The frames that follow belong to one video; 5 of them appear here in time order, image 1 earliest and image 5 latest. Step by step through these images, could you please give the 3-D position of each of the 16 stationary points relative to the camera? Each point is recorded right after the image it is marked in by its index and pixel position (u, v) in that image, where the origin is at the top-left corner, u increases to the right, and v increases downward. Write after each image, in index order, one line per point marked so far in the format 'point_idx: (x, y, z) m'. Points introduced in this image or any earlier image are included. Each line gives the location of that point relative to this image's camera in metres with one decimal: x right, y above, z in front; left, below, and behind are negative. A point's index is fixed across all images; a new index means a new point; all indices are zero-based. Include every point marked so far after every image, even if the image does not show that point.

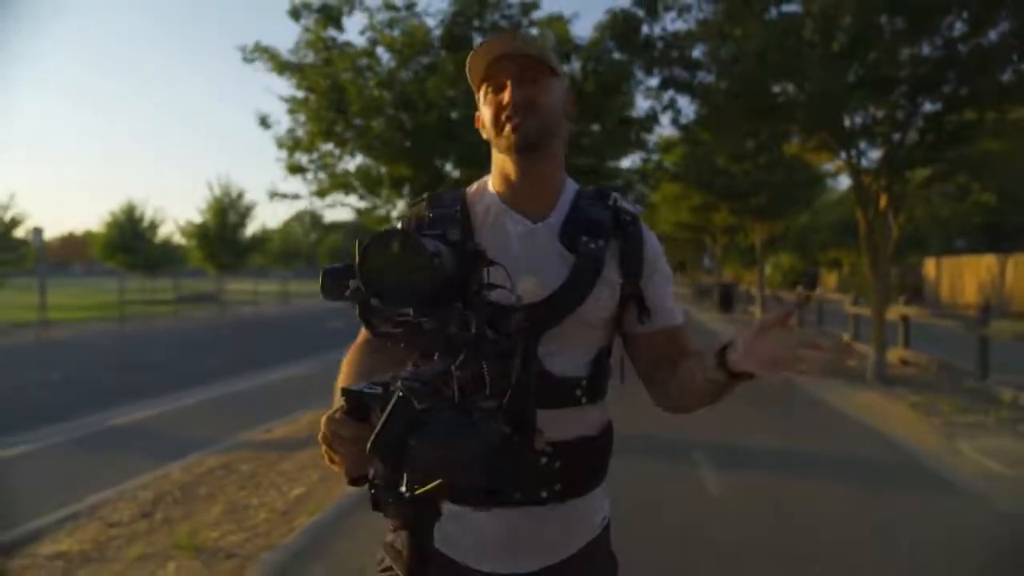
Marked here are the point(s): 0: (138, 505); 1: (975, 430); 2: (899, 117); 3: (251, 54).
0: (-2.5, -1.4, +7.9) m
1: (+3.7, -1.1, +9.7) m
2: (+4.2, +1.8, +13.1) m
3: (-2.7, +2.4, +12.4) m
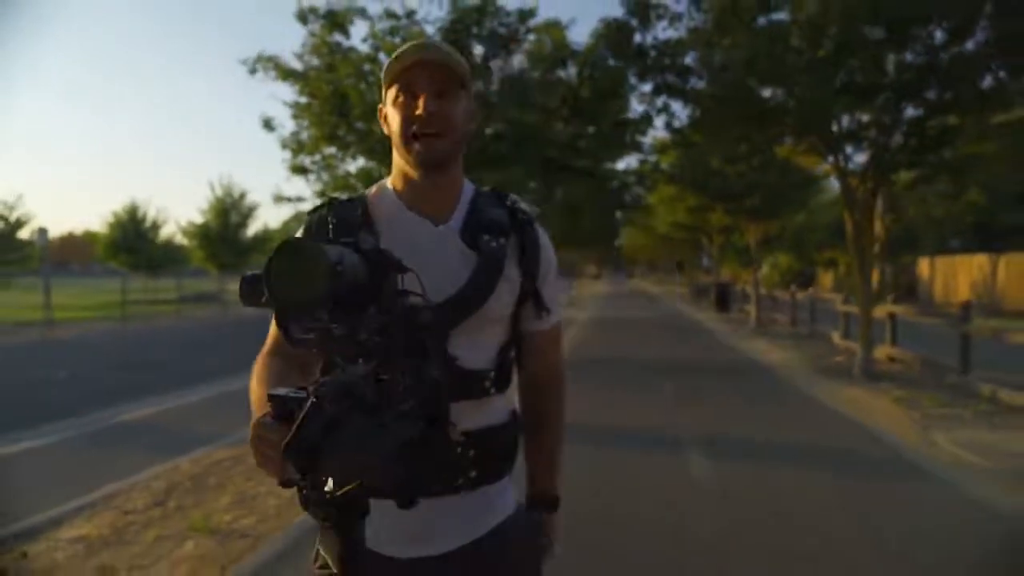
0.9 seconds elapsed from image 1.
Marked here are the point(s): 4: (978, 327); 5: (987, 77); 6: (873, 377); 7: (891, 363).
0: (-2.5, -1.4, +8.3) m
1: (+3.7, -1.1, +10.1) m
2: (+4.2, +1.9, +13.5) m
3: (-2.7, +2.4, +12.7) m
4: (+4.6, -0.4, +12.0) m
5: (+4.8, +2.1, +12.2) m
6: (+4.2, -1.0, +14.0) m
7: (+4.7, -0.9, +14.9) m
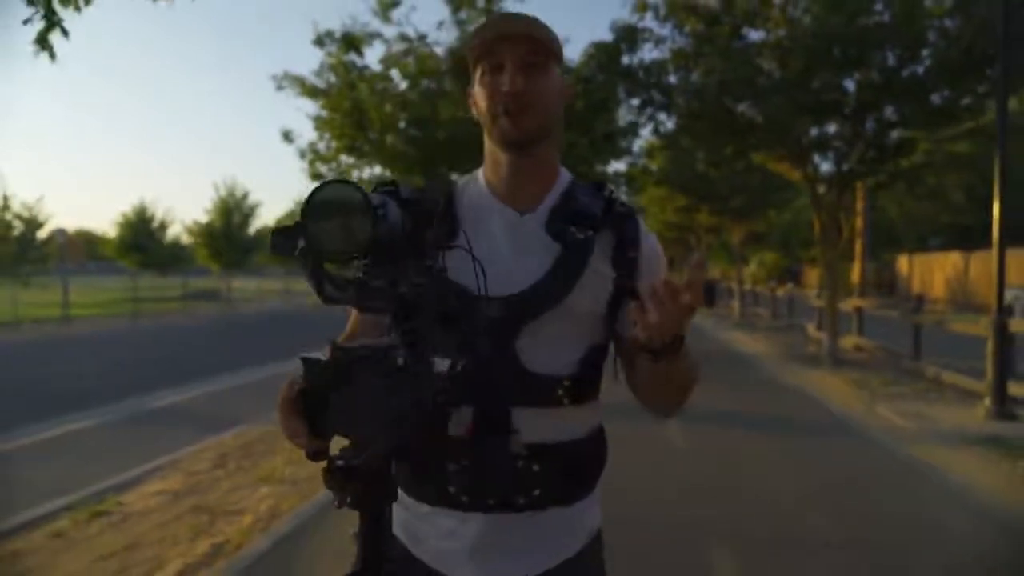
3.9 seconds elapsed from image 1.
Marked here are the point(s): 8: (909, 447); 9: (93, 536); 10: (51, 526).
0: (-2.4, -1.4, +9.7) m
1: (+3.7, -1.0, +11.5) m
2: (+4.2, +1.9, +14.9) m
3: (-2.7, +2.4, +14.1) m
4: (+4.6, -0.3, +13.4) m
5: (+4.8, +2.2, +13.6) m
6: (+4.2, -1.0, +15.5) m
7: (+4.7, -0.9, +16.4) m
8: (+3.2, -1.3, +9.5) m
9: (-2.3, -1.4, +6.5) m
10: (-2.8, -1.4, +7.1) m
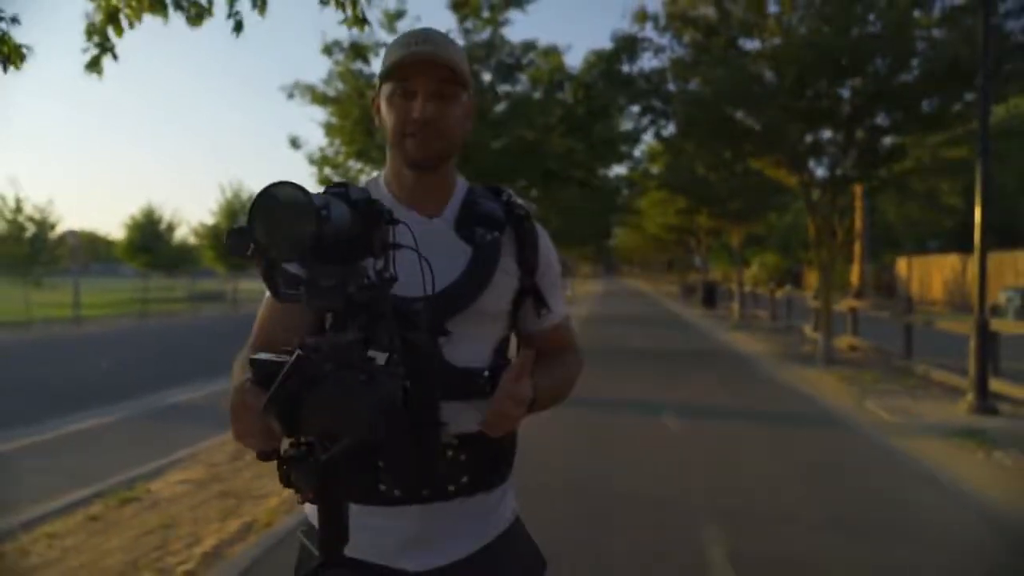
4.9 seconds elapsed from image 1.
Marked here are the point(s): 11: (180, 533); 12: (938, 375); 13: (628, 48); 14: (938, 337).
0: (-2.4, -1.4, +10.1) m
1: (+3.8, -1.1, +12.0) m
2: (+4.2, +1.9, +15.3) m
3: (-2.7, +2.4, +14.6) m
4: (+4.7, -0.3, +13.8) m
5: (+4.9, +2.2, +14.1) m
6: (+4.3, -1.0, +15.9) m
7: (+4.8, -0.9, +16.8) m
8: (+3.2, -1.3, +10.0) m
9: (-2.2, -1.4, +7.0) m
10: (-2.7, -1.4, +7.6) m
11: (-1.7, -1.2, +6.0) m
12: (+4.3, -0.9, +12.1) m
13: (+1.6, +3.2, +16.0) m
14: (+6.4, -0.7, +17.8) m
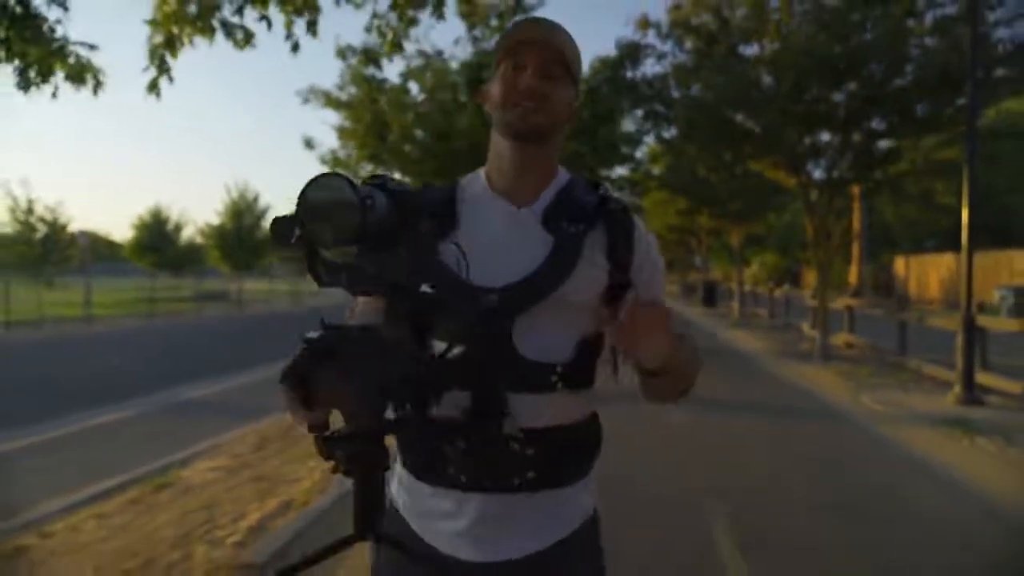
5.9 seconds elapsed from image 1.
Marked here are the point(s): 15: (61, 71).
0: (-2.3, -1.4, +10.6) m
1: (+3.8, -1.0, +12.5) m
2: (+4.3, +1.9, +15.8) m
3: (-2.6, +2.4, +15.1) m
4: (+4.8, -0.3, +14.3) m
5: (+5.0, +2.2, +14.6) m
6: (+4.4, -1.0, +16.4) m
7: (+4.8, -0.9, +17.3) m
8: (+3.3, -1.3, +10.5) m
9: (-2.2, -1.3, +7.5) m
10: (-2.6, -1.4, +8.1) m
11: (-1.6, -1.2, +6.5) m
12: (+4.4, -0.9, +12.6) m
13: (+1.7, +3.3, +16.5) m
14: (+6.5, -0.7, +18.3) m
15: (-2.1, +1.0, +5.7) m
